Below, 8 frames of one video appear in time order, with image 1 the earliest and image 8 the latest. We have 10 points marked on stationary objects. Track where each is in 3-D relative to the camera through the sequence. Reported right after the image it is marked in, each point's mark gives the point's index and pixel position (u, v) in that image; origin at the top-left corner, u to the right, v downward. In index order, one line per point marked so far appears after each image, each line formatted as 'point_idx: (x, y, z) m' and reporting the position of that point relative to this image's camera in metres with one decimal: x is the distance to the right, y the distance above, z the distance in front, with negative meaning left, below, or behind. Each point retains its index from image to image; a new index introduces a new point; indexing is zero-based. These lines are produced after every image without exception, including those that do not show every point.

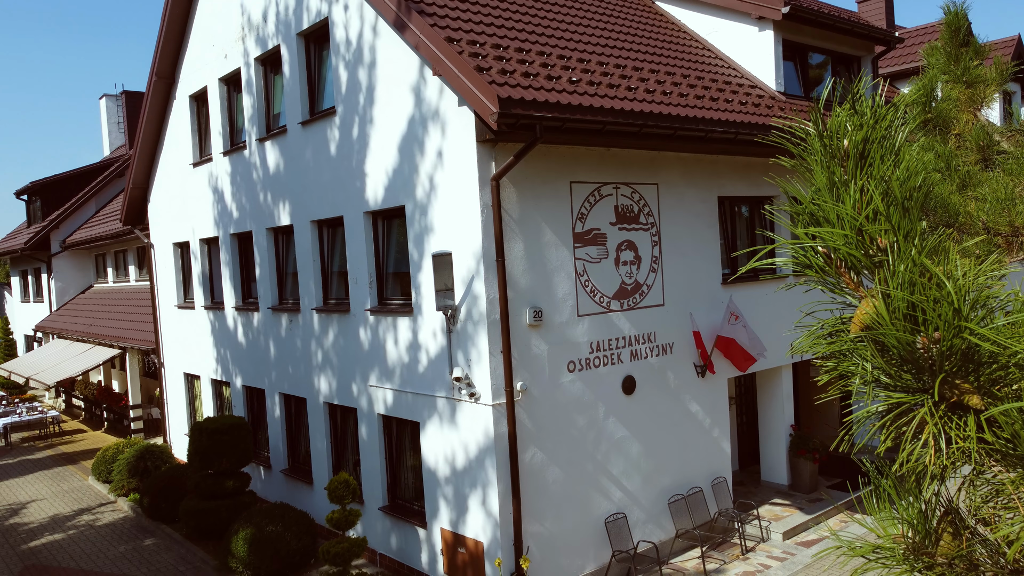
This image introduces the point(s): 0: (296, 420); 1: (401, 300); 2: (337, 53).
0: (-3.4, -2.1, +11.3) m
1: (-1.4, -0.2, +9.1) m
2: (-2.3, +3.1, +9.3) m
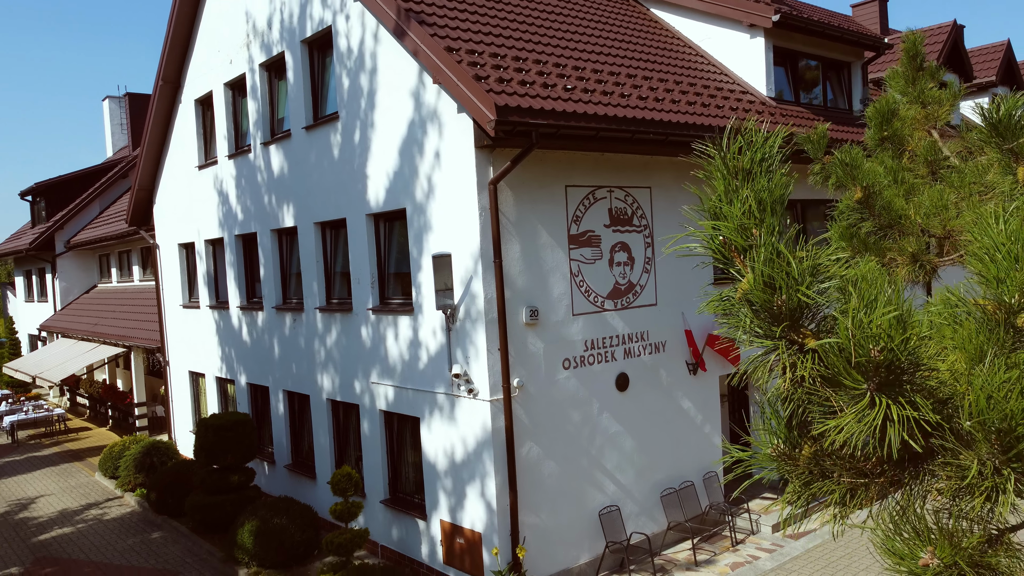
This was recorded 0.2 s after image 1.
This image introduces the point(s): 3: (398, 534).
0: (-3.5, -2.1, +11.6) m
1: (-1.4, -0.1, +9.4) m
2: (-2.3, +3.1, +9.6) m
3: (-1.5, -3.3, +9.4) m
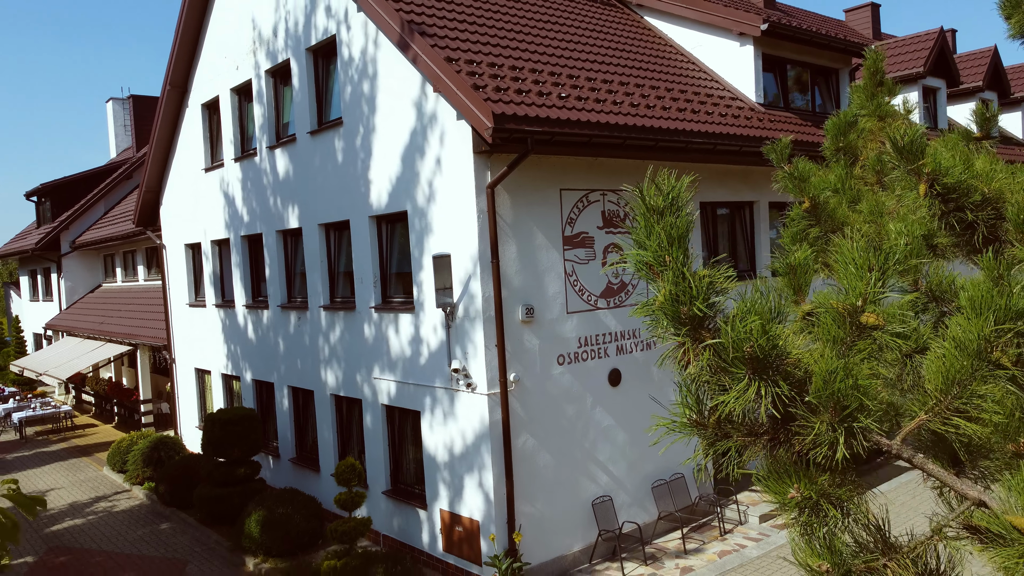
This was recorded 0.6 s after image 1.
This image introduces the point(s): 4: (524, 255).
0: (-3.5, -2.1, +11.9) m
1: (-1.5, -0.1, +9.7) m
2: (-2.4, +3.1, +10.0) m
3: (-1.5, -3.3, +9.8) m
4: (+0.1, +0.4, +8.6) m
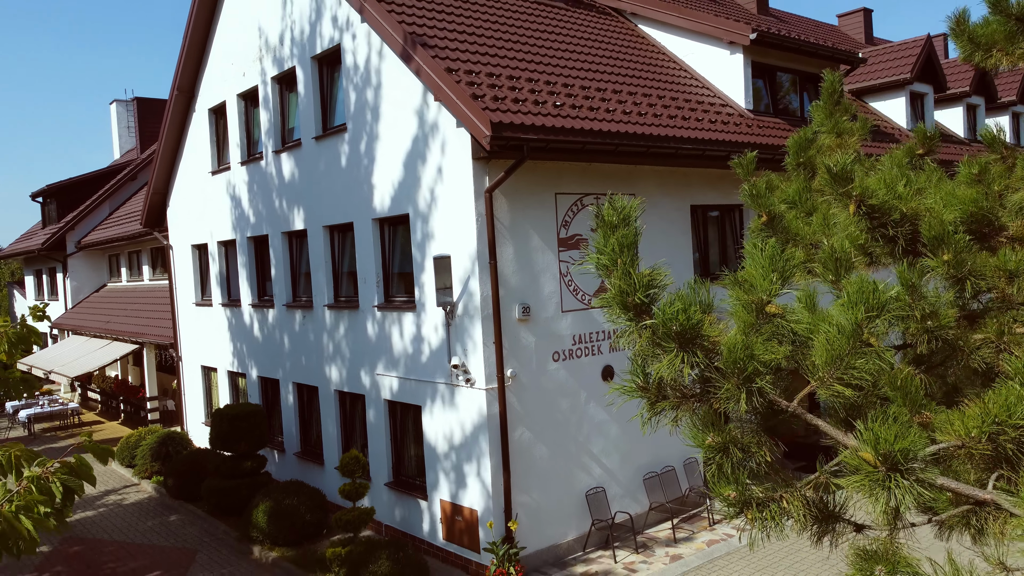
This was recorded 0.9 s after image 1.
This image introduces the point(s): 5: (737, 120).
0: (-3.6, -2.1, +12.3) m
1: (-1.5, -0.1, +10.1) m
2: (-2.4, +3.1, +10.4) m
3: (-1.6, -3.2, +10.2) m
4: (+0.1, +0.4, +9.0) m
5: (+3.6, +2.7, +11.4) m
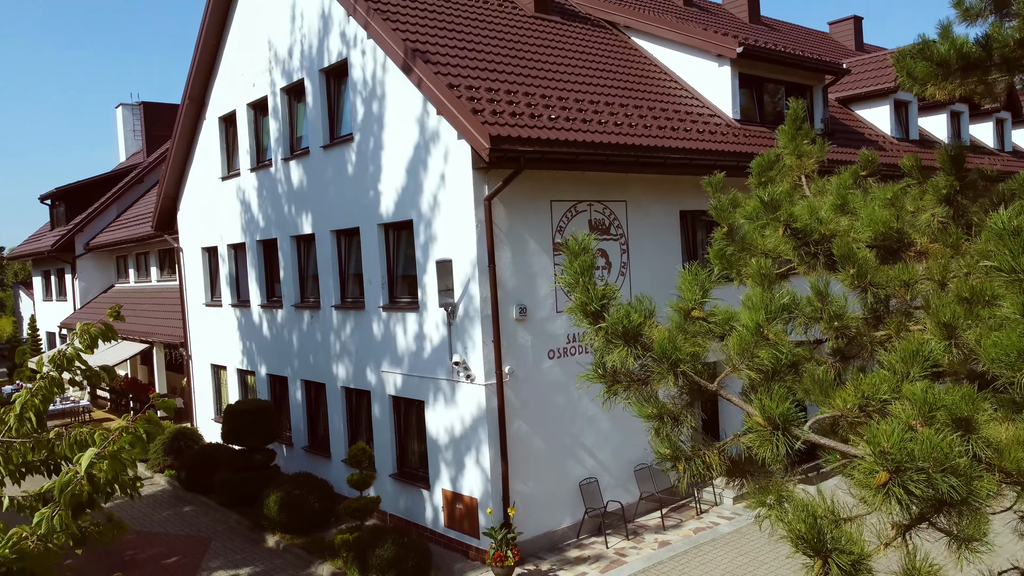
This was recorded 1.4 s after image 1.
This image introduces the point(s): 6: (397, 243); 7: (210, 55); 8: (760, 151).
0: (-3.6, -2.1, +12.9) m
1: (-1.6, -0.2, +10.7) m
2: (-2.4, +3.1, +11.0) m
3: (-1.6, -3.3, +10.8) m
4: (+0.1, +0.4, +9.6) m
5: (+3.6, +2.7, +12.0) m
6: (-1.8, +0.7, +10.9) m
7: (-6.2, +4.8, +14.7) m
8: (+4.1, +2.3, +11.7) m
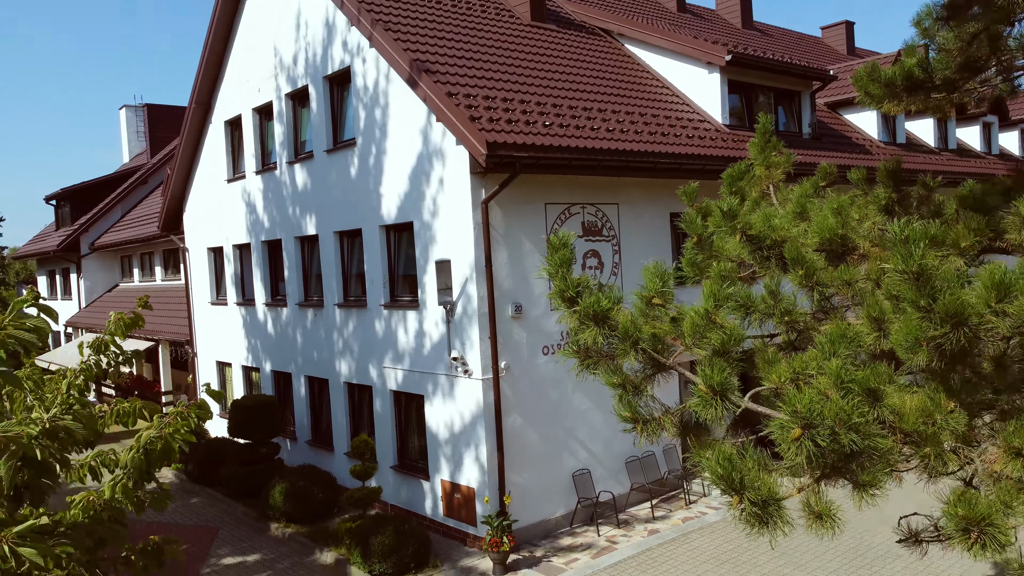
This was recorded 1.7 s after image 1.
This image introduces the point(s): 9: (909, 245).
0: (-3.6, -2.1, +13.4) m
1: (-1.6, -0.1, +11.2) m
2: (-2.5, +3.1, +11.4) m
3: (-1.7, -3.3, +11.2) m
4: (0.0, +0.4, +10.1) m
5: (+3.5, +2.7, +12.4) m
6: (-1.8, +0.7, +11.4) m
7: (-6.3, +4.8, +15.1) m
8: (+4.0, +2.3, +12.2) m
9: (+1.9, +0.2, +3.5) m
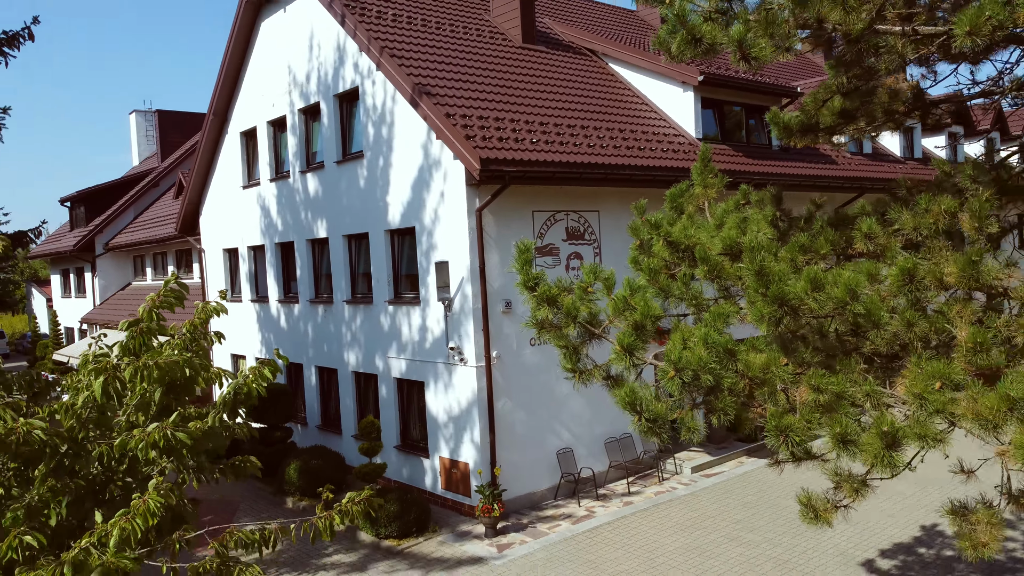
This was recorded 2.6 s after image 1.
0: (-3.8, -2.0, +14.7) m
1: (-1.8, -0.1, +12.5) m
2: (-2.6, +3.1, +12.7) m
3: (-1.8, -3.2, +12.5) m
4: (-0.1, +0.4, +11.4) m
5: (+3.4, +2.7, +13.7) m
6: (-2.0, +0.7, +12.6) m
7: (-6.4, +4.9, +16.4) m
8: (+3.9, +2.3, +13.5) m
9: (+1.7, +0.2, +4.8) m
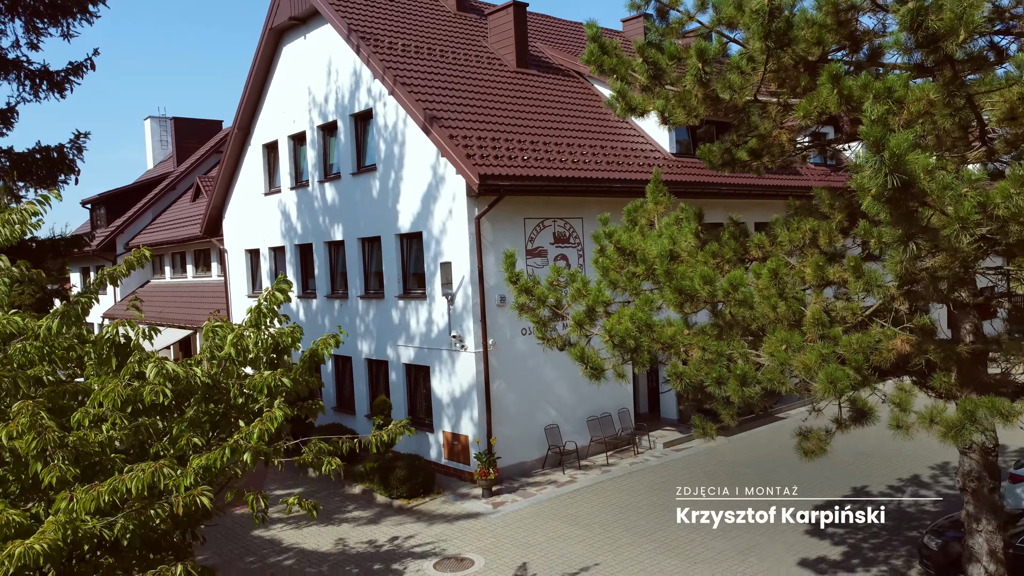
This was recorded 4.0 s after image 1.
0: (-3.9, -2.0, +16.5) m
1: (-1.9, 0.0, +14.3) m
2: (-2.7, +3.2, +14.5) m
3: (-2.0, -3.2, +14.3) m
4: (-0.2, +0.5, +13.2) m
5: (+3.3, +2.7, +15.6) m
6: (-2.1, +0.8, +14.5) m
7: (-6.6, +4.9, +18.2) m
8: (+3.8, +2.3, +15.3) m
9: (+1.6, +0.3, +6.6) m
